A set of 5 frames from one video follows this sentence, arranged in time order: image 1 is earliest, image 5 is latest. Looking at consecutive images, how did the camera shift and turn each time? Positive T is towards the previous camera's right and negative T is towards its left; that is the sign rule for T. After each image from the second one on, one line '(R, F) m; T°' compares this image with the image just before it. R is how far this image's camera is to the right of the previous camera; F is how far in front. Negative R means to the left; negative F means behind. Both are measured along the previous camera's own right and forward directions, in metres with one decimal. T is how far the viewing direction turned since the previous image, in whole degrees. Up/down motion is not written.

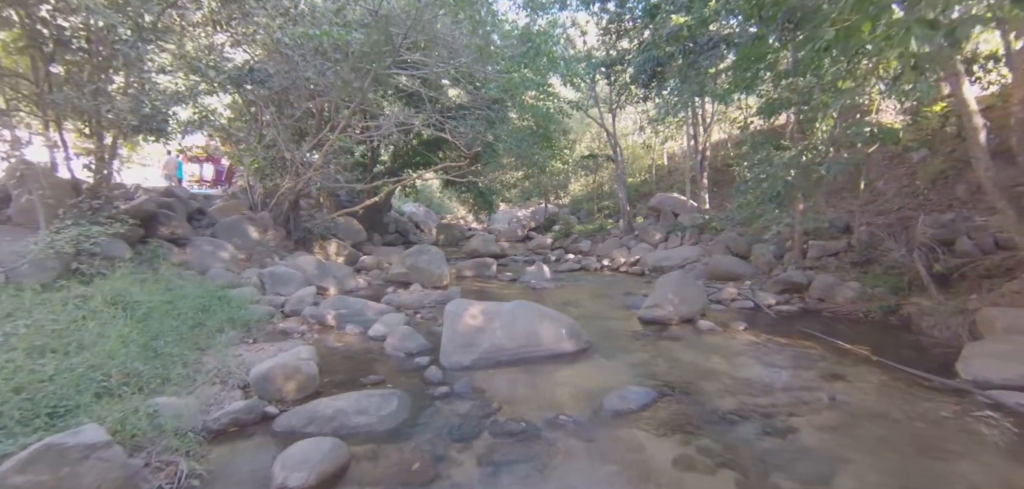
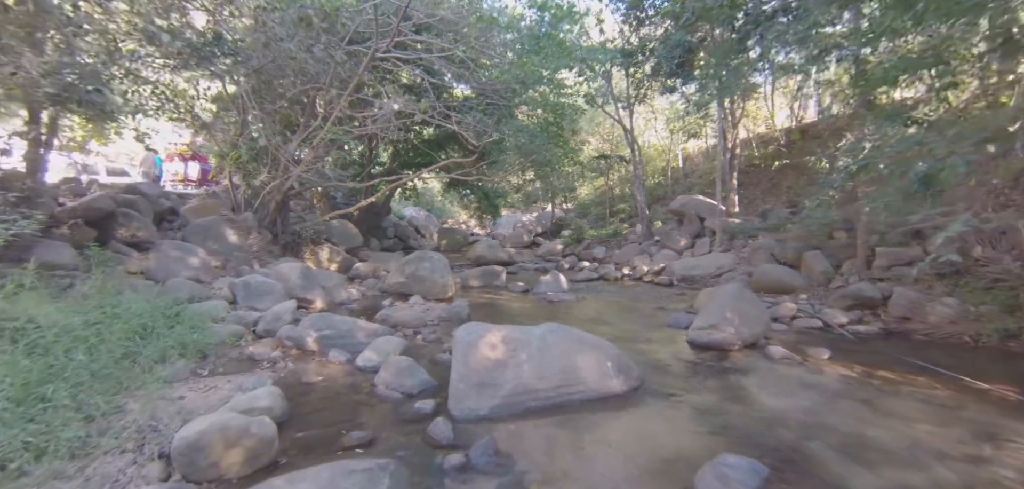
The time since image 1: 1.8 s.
(-0.3, +1.3) m; 0°
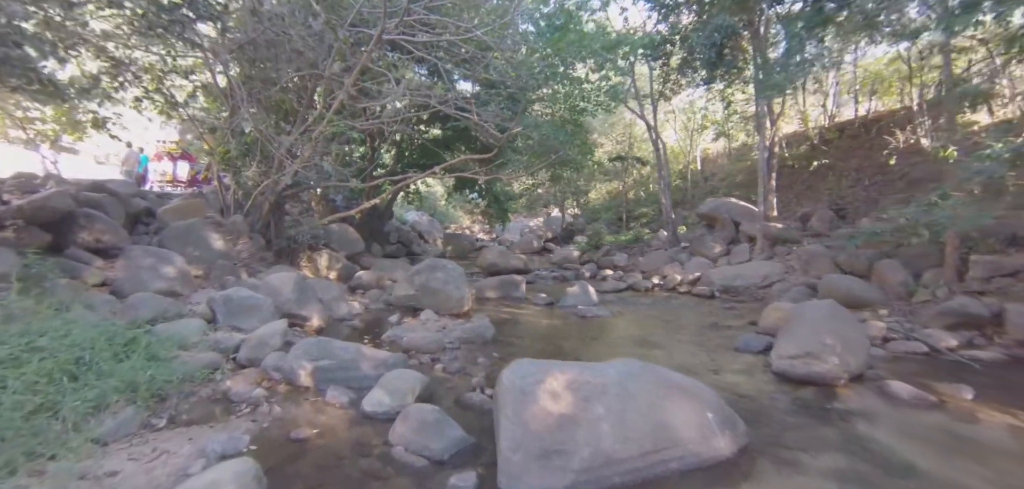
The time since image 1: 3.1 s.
(-0.4, +1.2) m; 0°
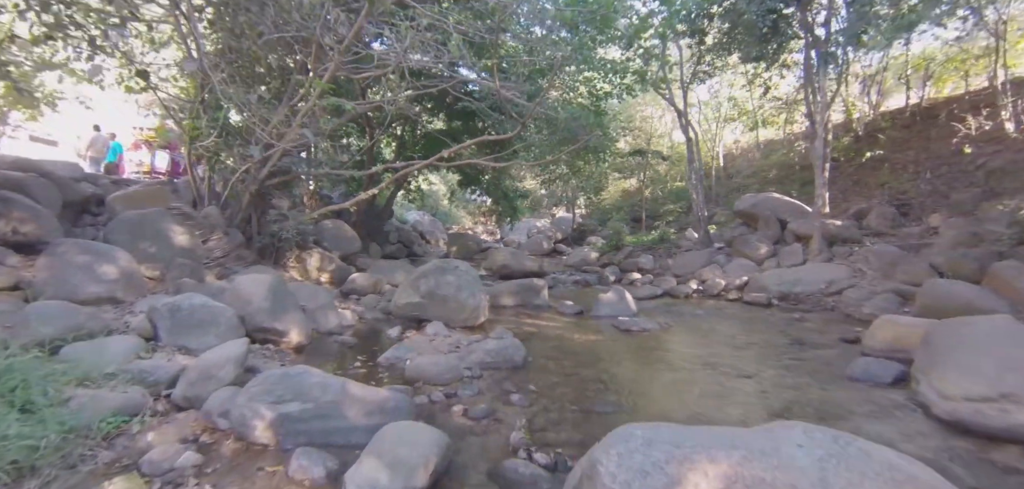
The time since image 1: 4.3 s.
(-0.4, +1.5) m; 0°
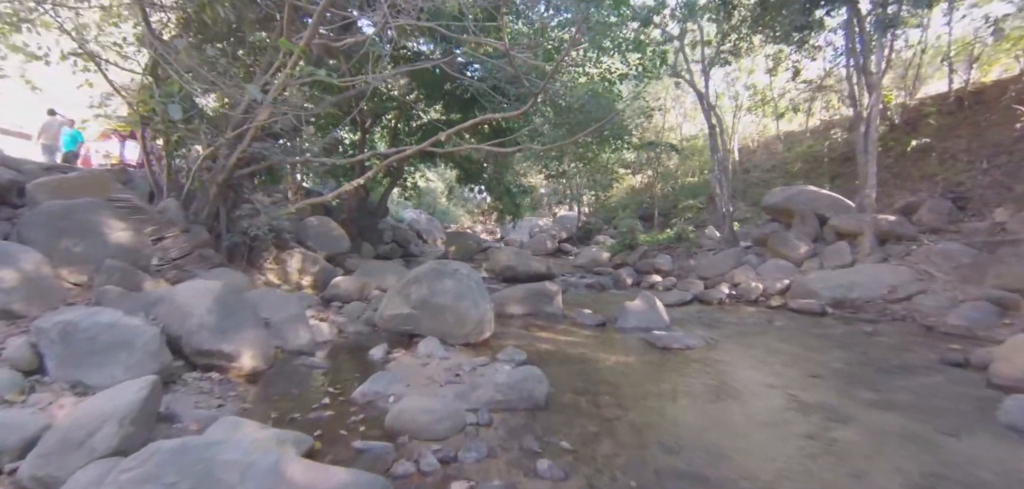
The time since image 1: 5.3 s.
(-0.1, +1.2) m; 0°
